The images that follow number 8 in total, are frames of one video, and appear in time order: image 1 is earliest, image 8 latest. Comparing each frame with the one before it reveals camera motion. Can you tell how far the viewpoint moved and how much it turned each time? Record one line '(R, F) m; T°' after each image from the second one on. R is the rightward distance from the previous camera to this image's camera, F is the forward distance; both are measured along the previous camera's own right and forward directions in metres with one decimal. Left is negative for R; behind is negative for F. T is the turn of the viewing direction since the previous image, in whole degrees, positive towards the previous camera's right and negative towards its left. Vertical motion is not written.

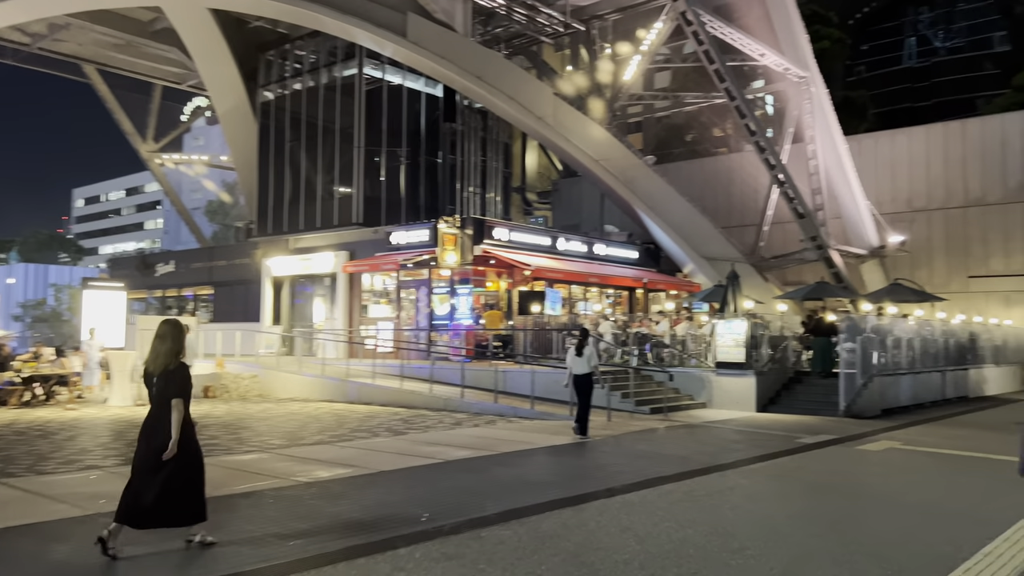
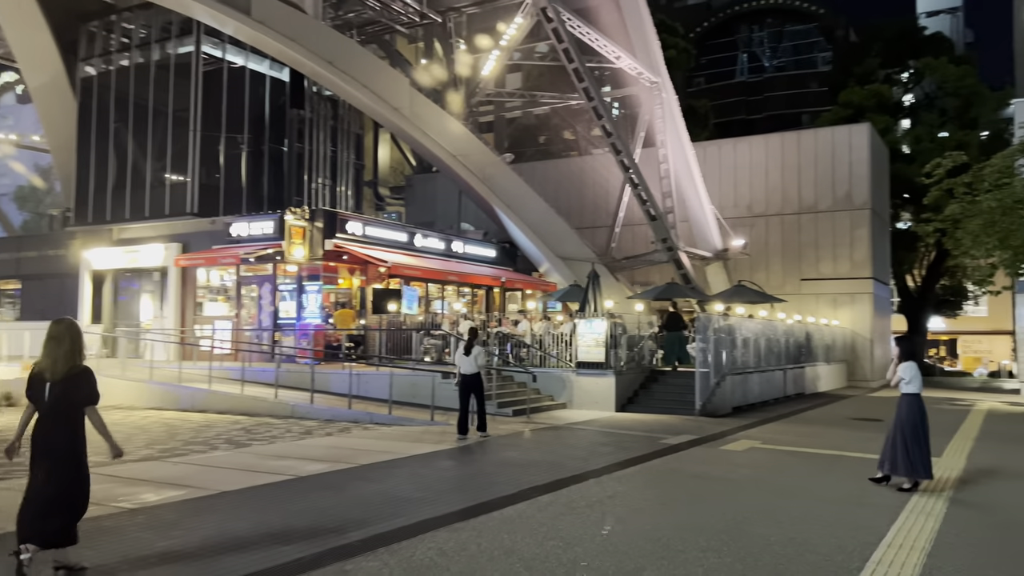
(-0.2, +0.8) m; +11°
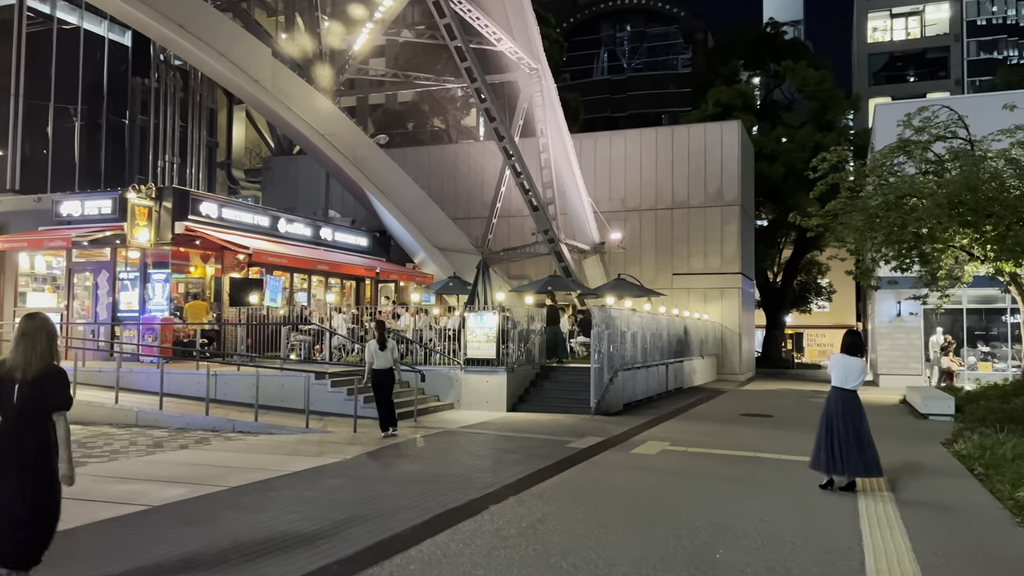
(-0.4, +1.3) m; +10°
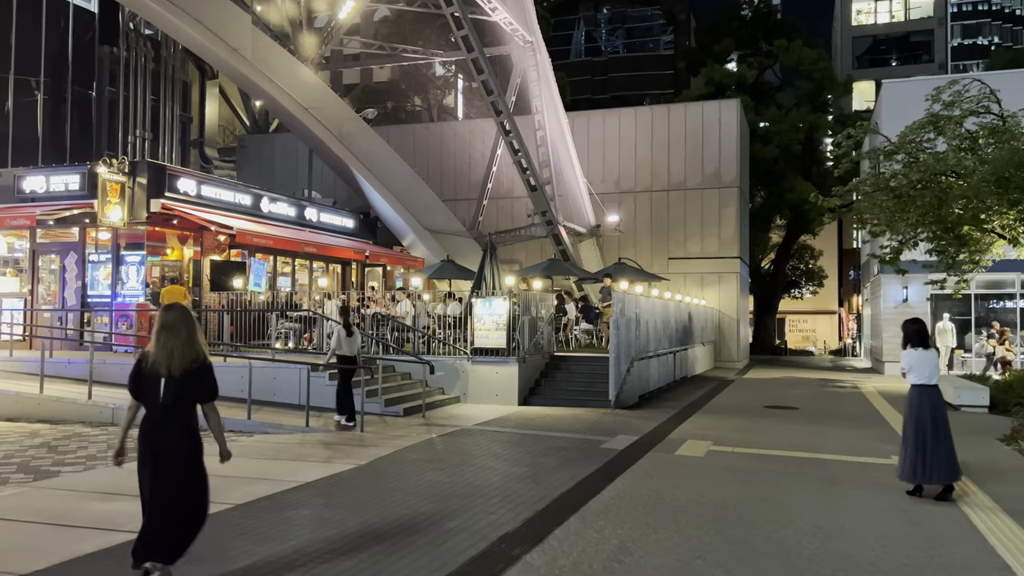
(-0.7, +1.2) m; +2°
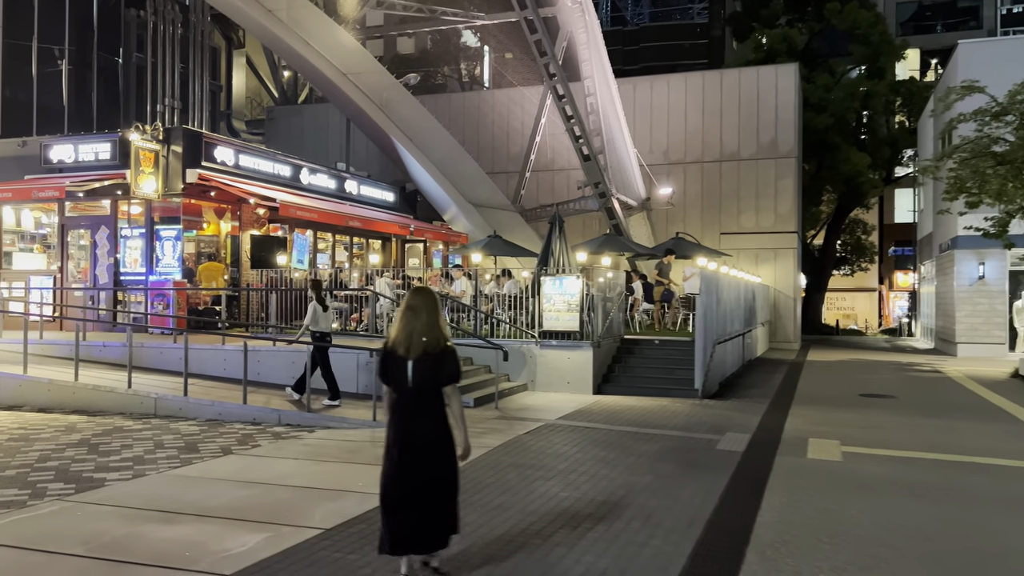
(-0.9, +1.3) m; -1°
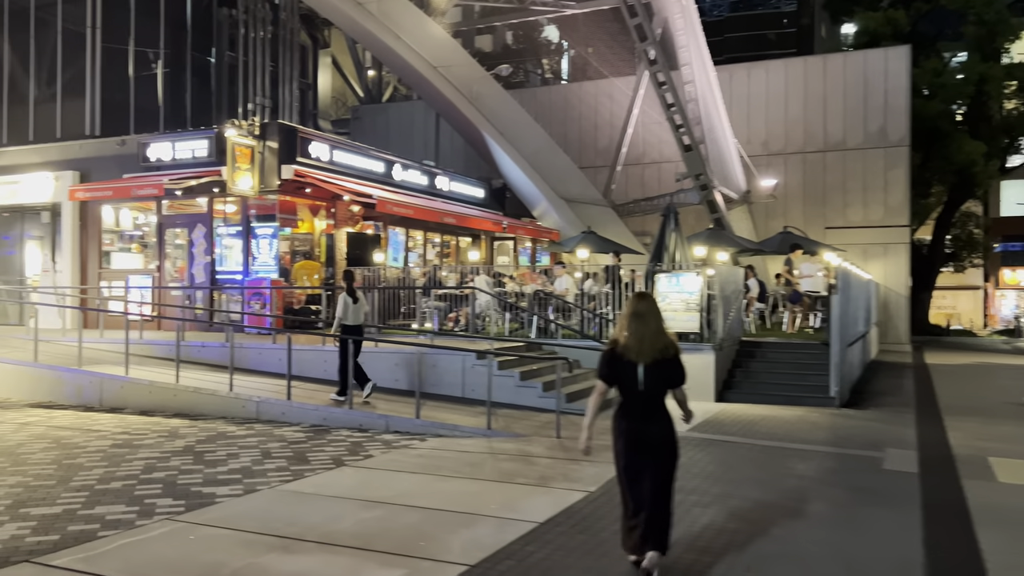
(-0.6, +0.8) m; -5°
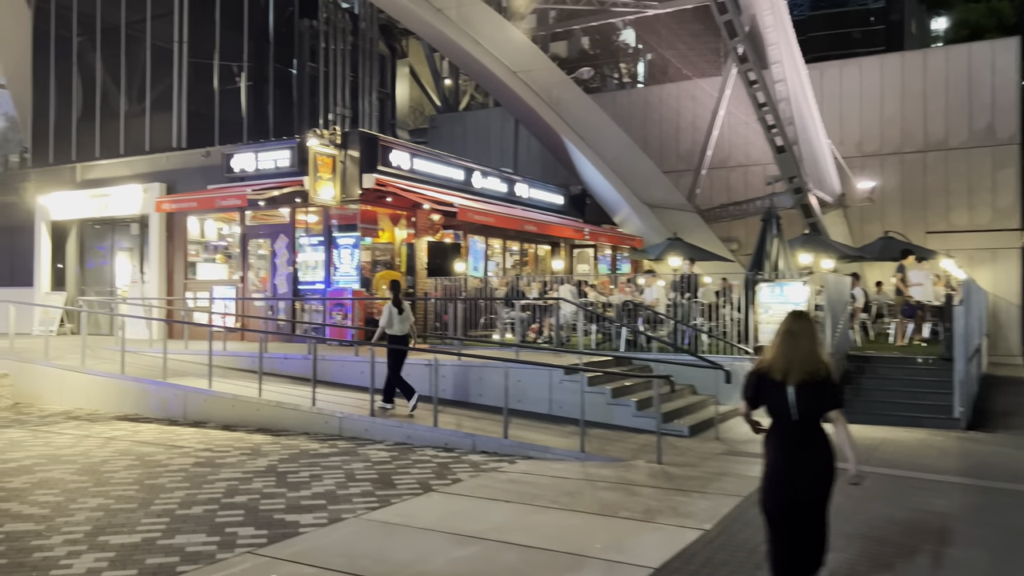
(-0.2, +0.5) m; -5°
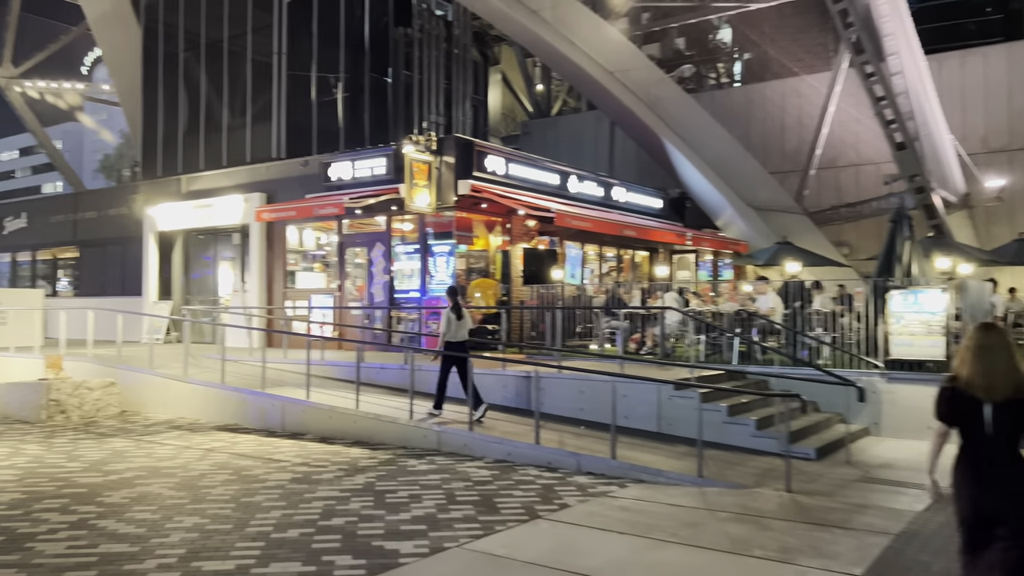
(-0.2, +0.5) m; -6°
